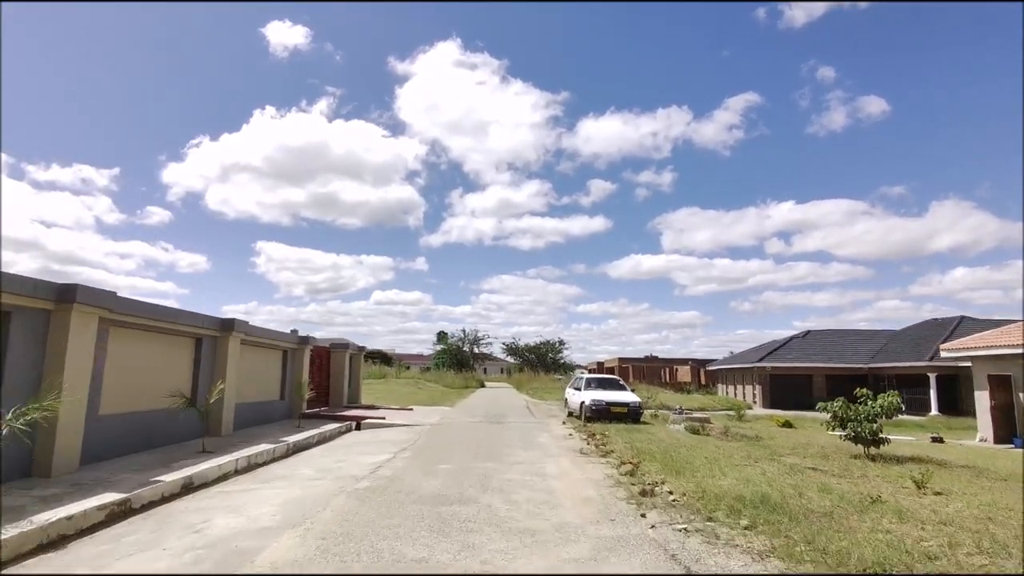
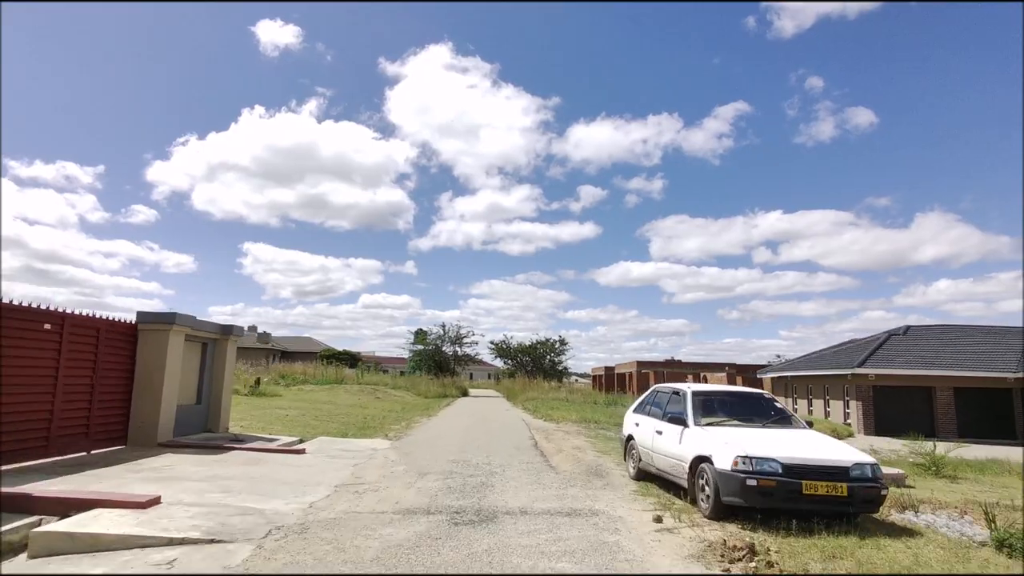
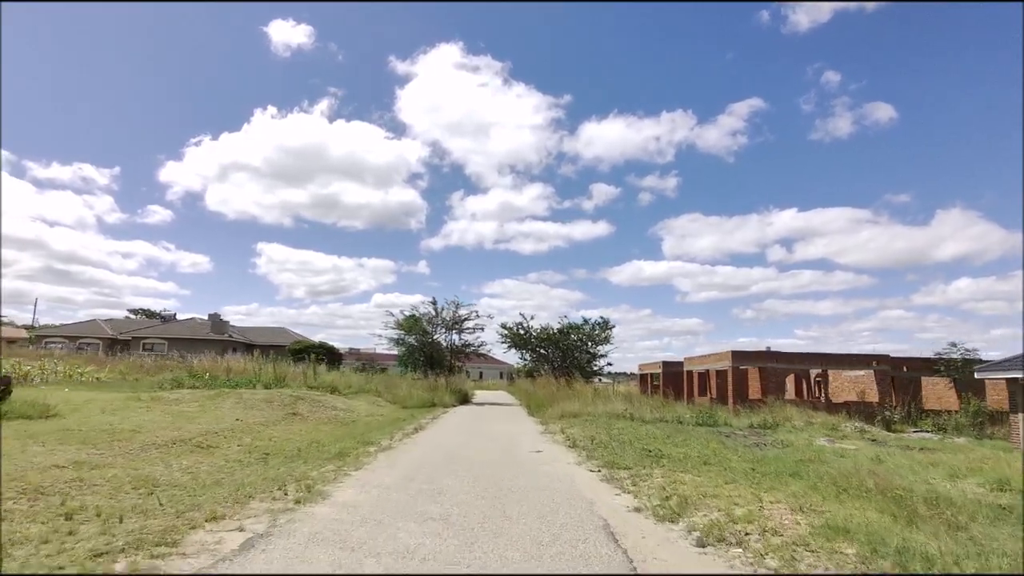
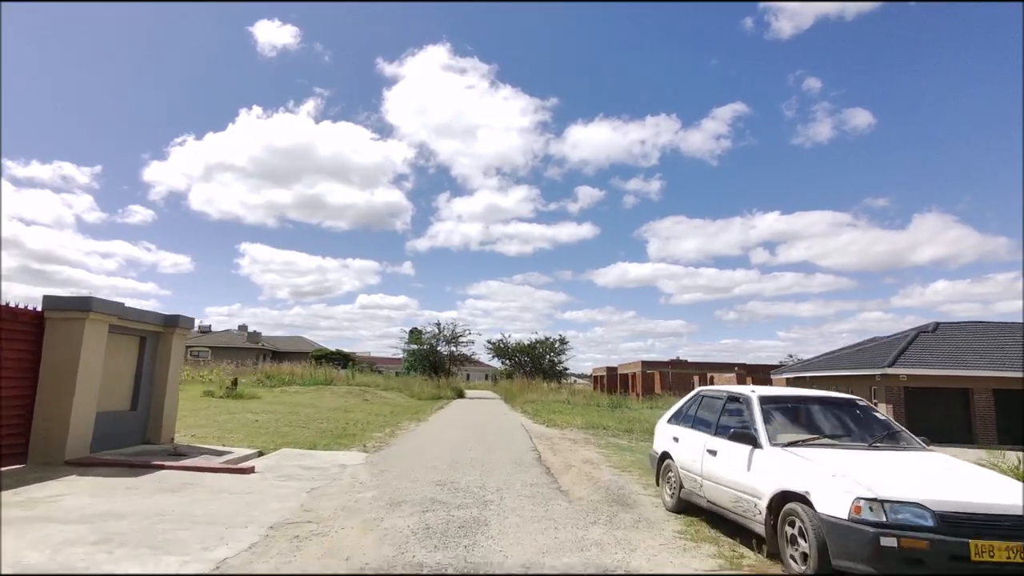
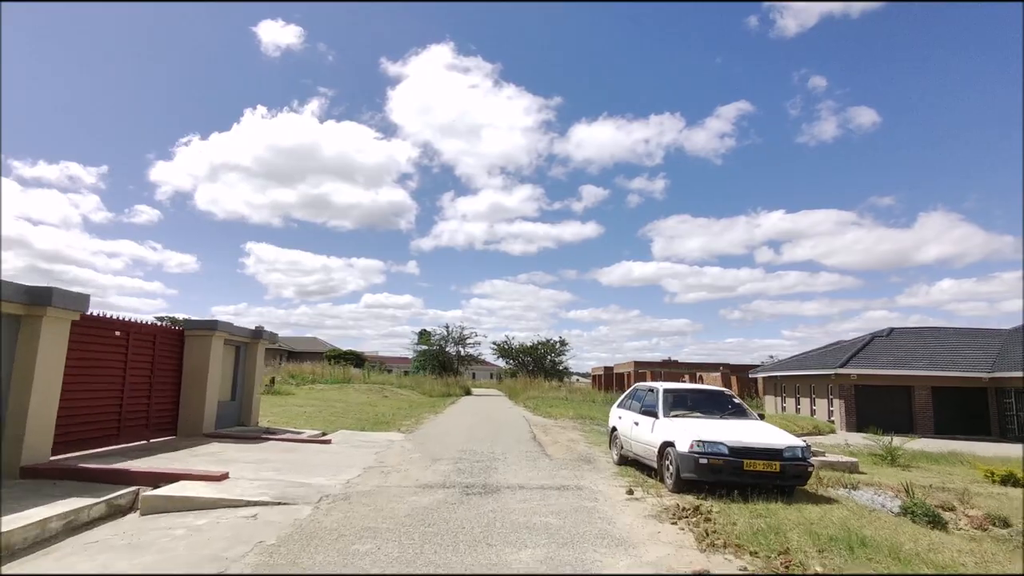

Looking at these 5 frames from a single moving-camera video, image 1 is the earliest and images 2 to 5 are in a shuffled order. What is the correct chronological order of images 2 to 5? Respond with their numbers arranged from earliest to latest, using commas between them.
5, 2, 4, 3
